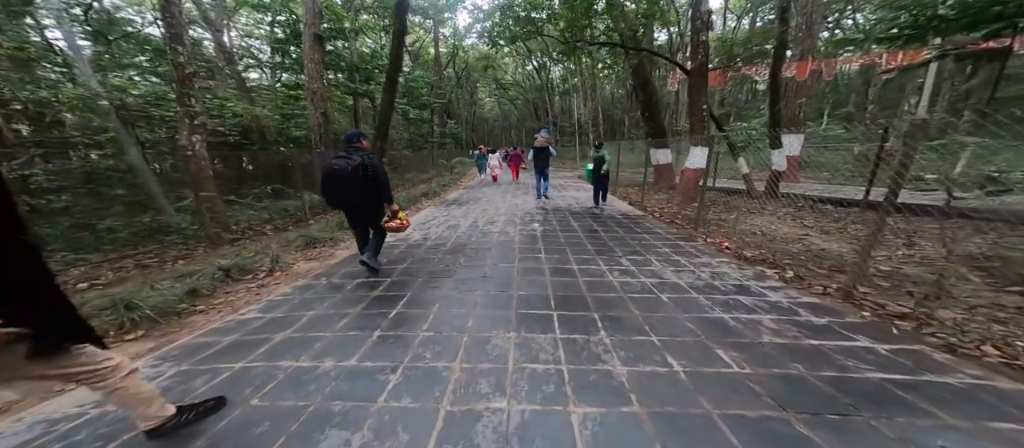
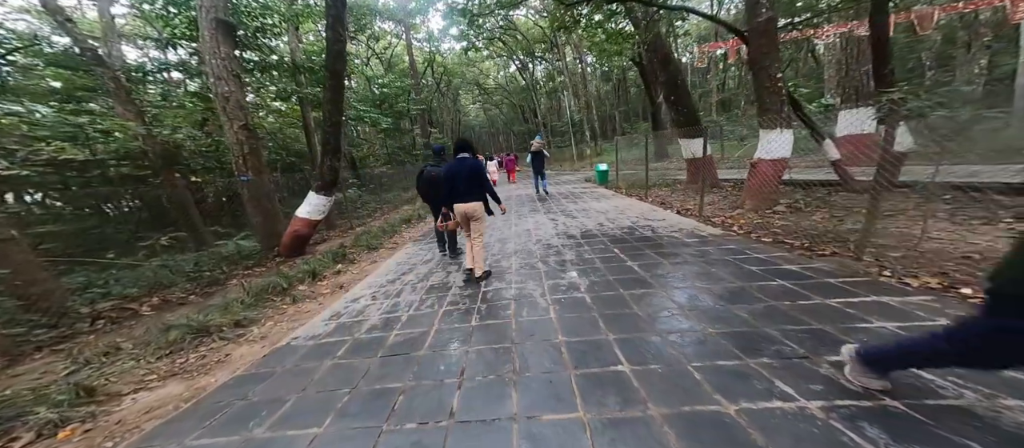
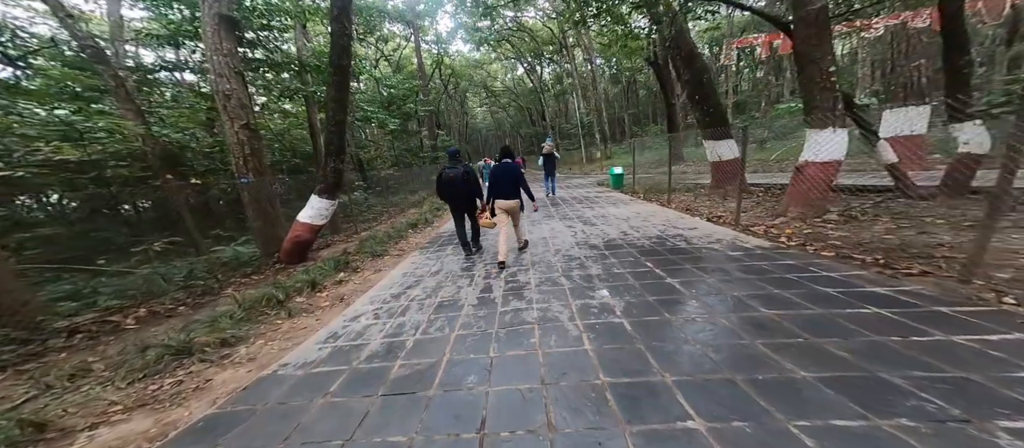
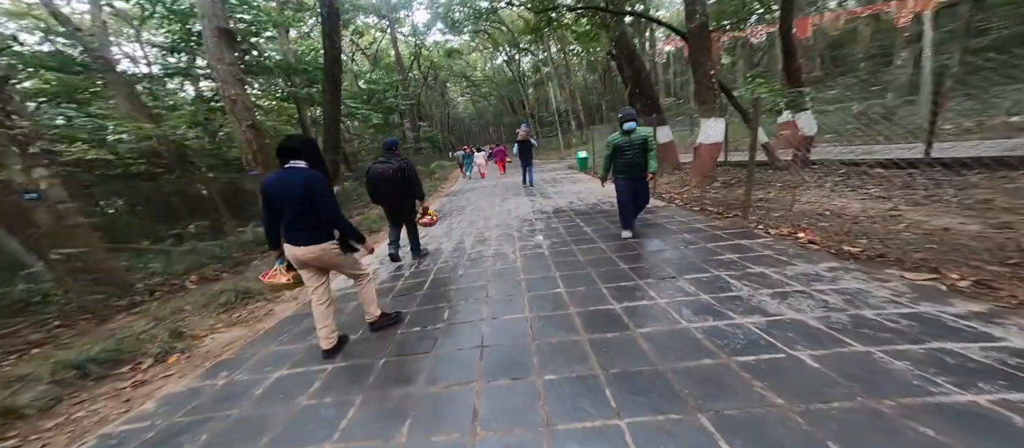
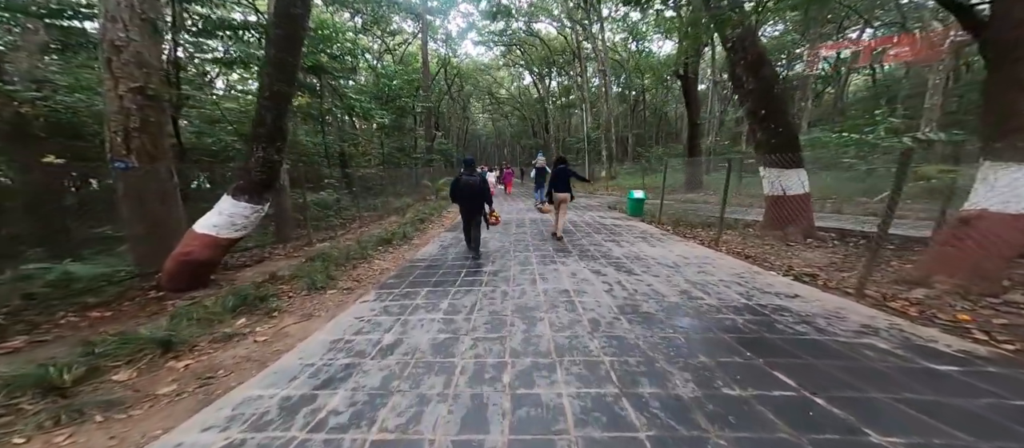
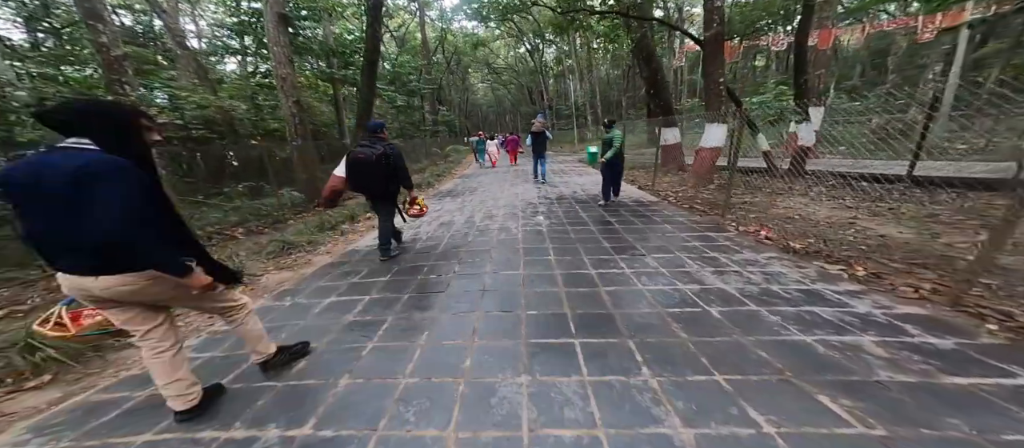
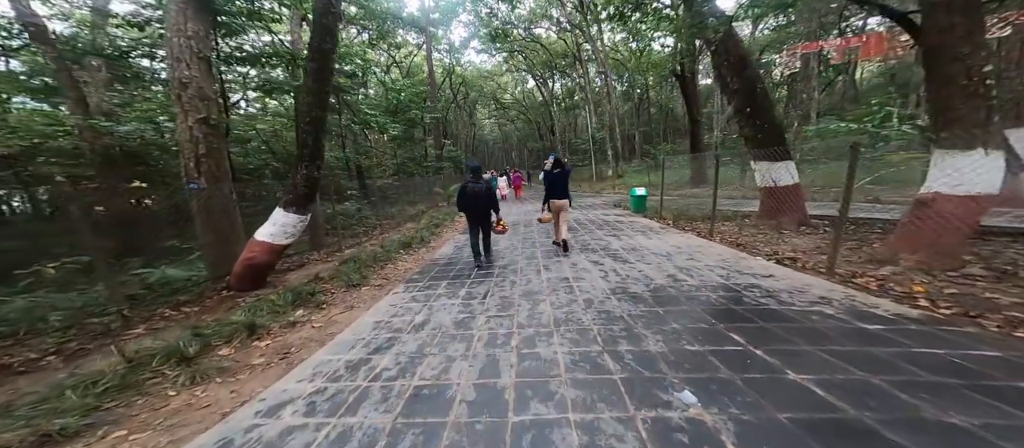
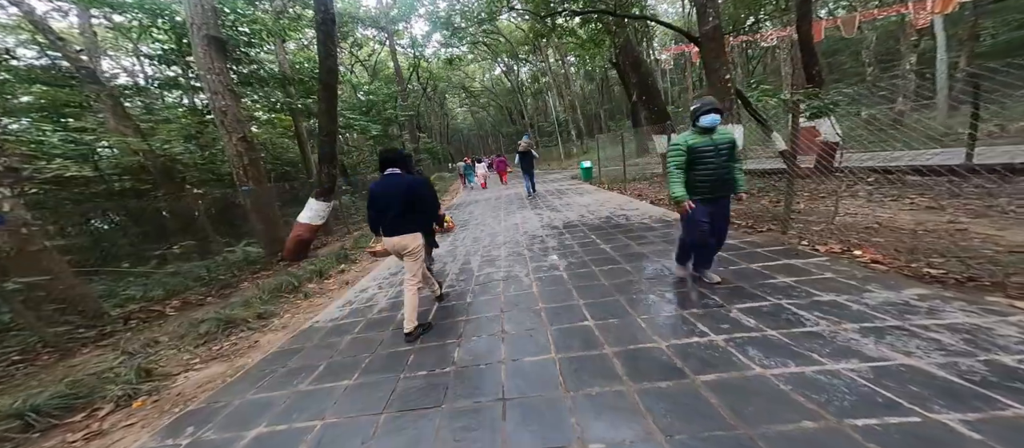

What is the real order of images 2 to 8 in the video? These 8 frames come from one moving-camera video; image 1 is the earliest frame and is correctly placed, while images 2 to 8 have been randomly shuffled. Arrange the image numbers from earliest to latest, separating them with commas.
6, 4, 8, 2, 3, 7, 5
